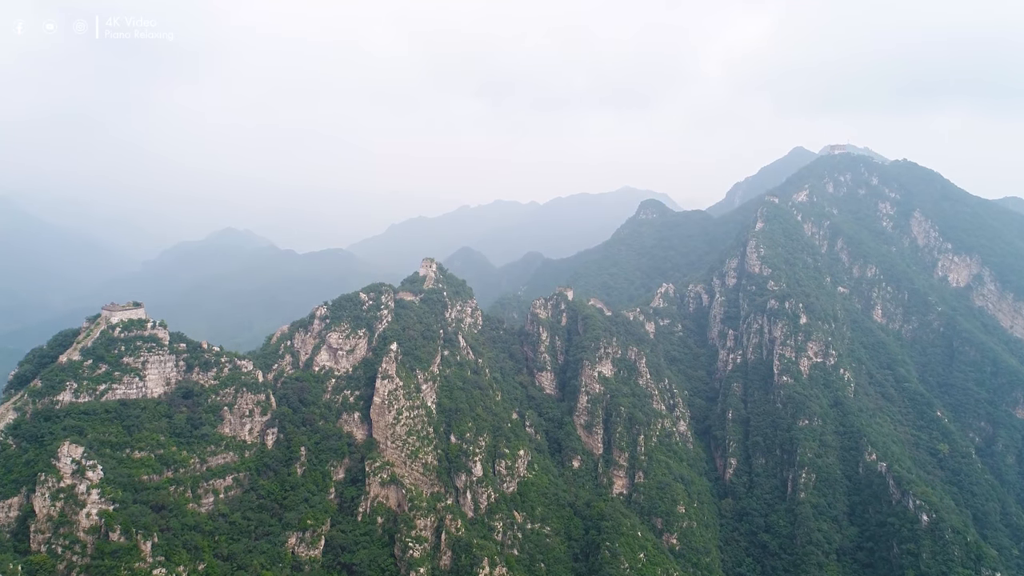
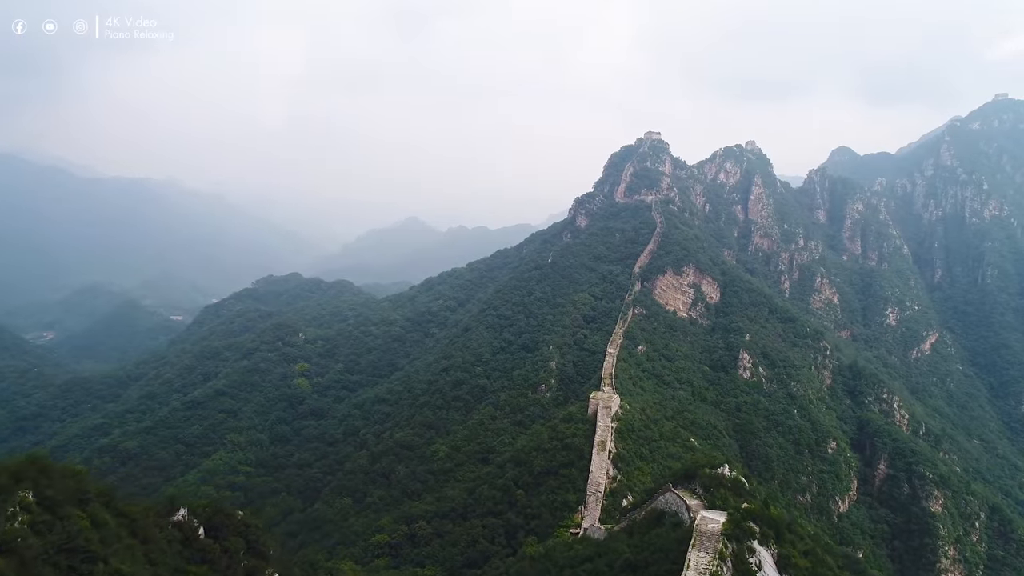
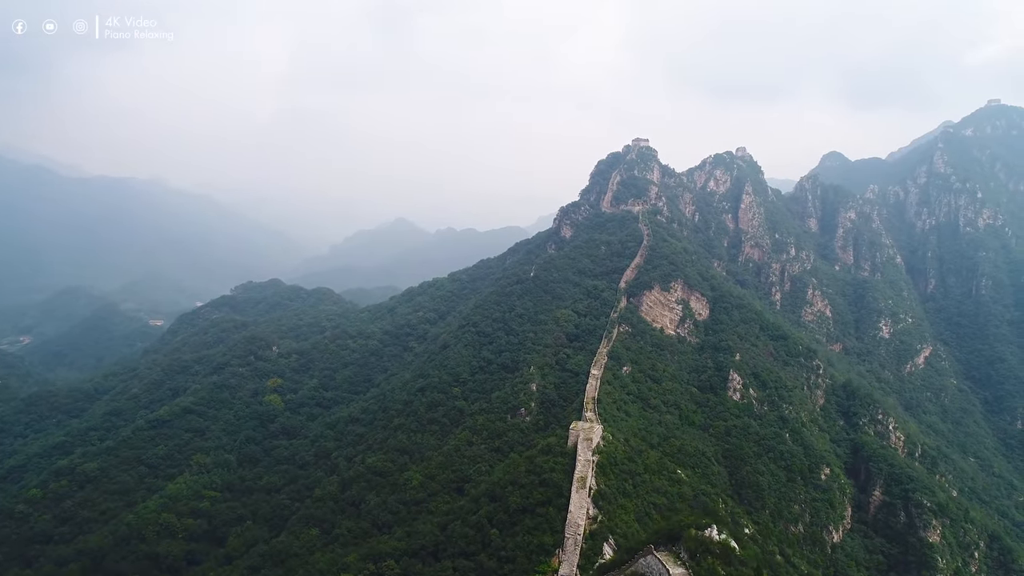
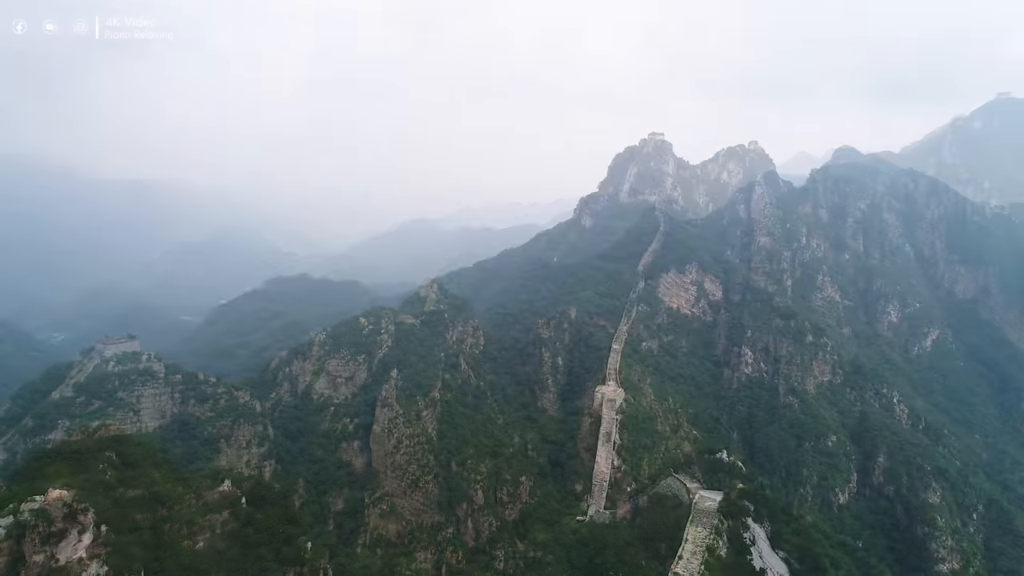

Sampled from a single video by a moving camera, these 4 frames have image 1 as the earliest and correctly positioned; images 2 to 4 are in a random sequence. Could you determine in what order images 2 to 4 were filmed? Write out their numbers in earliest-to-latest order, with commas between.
4, 2, 3
